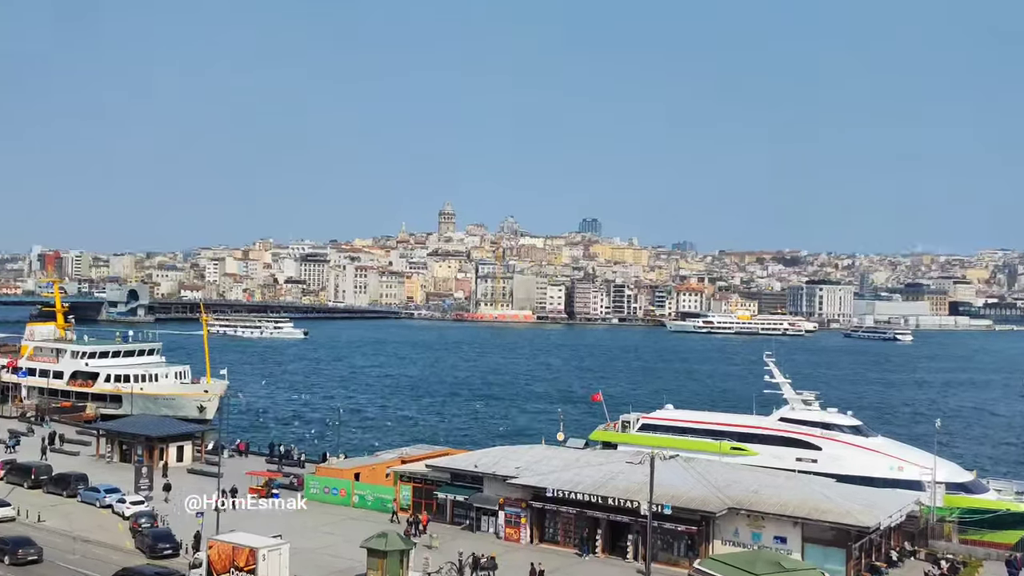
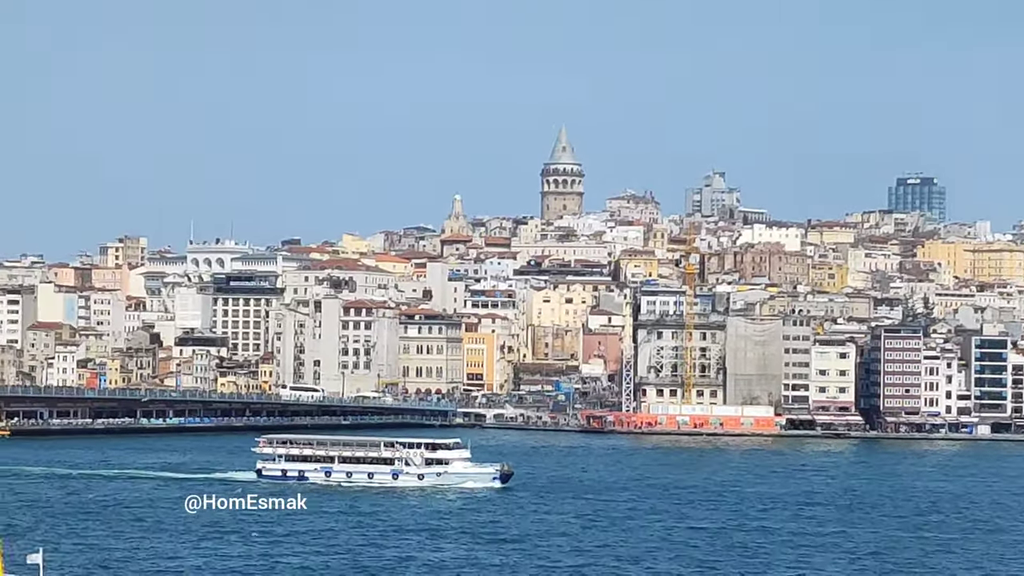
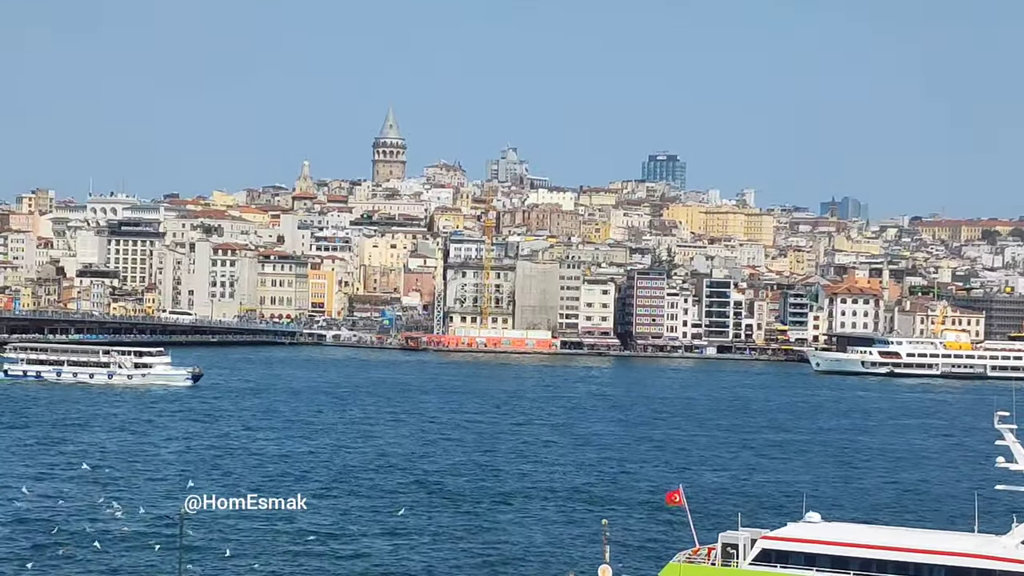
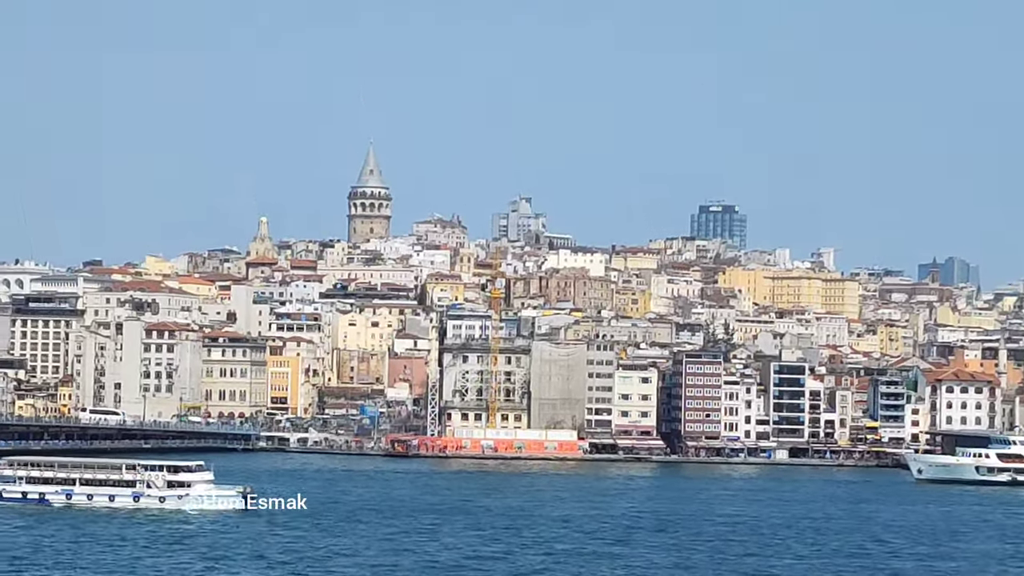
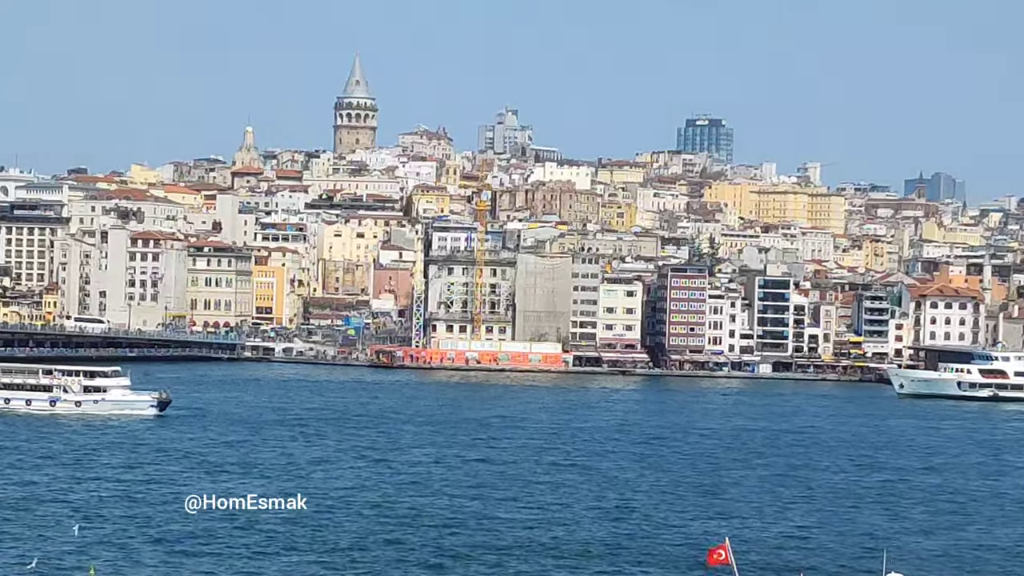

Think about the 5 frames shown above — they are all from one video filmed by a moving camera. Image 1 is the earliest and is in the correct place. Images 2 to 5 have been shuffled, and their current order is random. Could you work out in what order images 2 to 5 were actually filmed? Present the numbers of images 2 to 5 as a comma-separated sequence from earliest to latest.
3, 5, 4, 2
